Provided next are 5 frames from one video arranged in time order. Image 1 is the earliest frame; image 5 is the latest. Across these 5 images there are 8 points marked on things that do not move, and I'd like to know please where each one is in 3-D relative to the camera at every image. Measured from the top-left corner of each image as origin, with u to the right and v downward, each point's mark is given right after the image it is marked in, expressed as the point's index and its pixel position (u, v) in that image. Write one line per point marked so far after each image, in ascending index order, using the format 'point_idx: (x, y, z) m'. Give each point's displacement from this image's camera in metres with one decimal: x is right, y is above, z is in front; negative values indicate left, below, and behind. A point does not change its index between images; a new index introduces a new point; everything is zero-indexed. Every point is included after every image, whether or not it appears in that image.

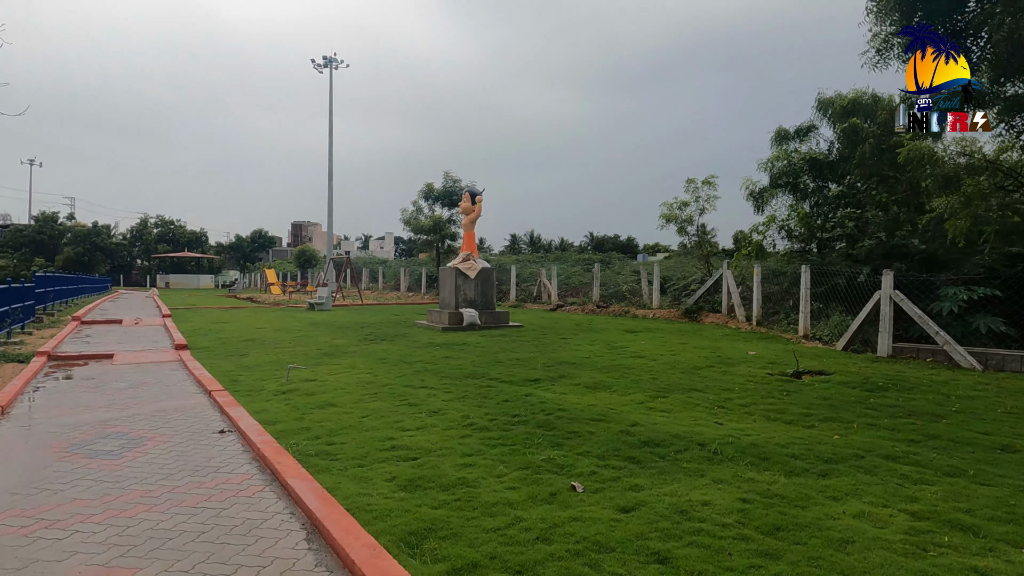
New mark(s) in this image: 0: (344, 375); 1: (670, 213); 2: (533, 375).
0: (-1.8, -1.0, +7.2) m
1: (+3.6, +1.7, +14.9) m
2: (+0.2, -0.9, +6.9) m
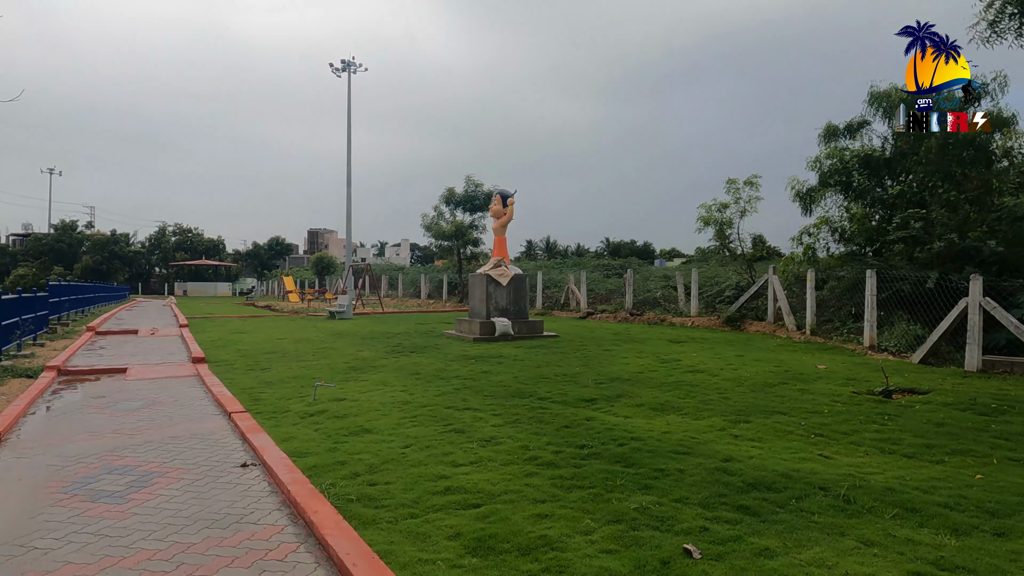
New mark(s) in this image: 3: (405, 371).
0: (-1.3, -1.1, +6.5) m
1: (+4.2, +1.6, +14.1) m
2: (+0.7, -1.0, +6.2) m
3: (-1.3, -1.0, +7.9) m
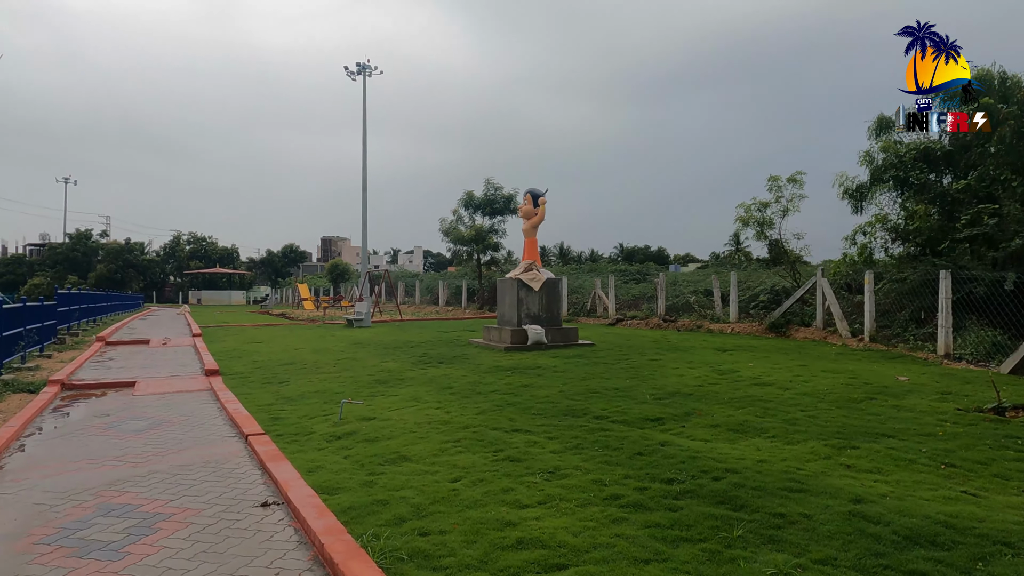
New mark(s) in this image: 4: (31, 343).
0: (-0.9, -1.1, +5.8) m
1: (+4.7, +1.5, +13.3) m
2: (+1.1, -1.0, +5.4) m
3: (-0.8, -1.1, +7.2) m
4: (-7.7, -0.9, +10.5) m
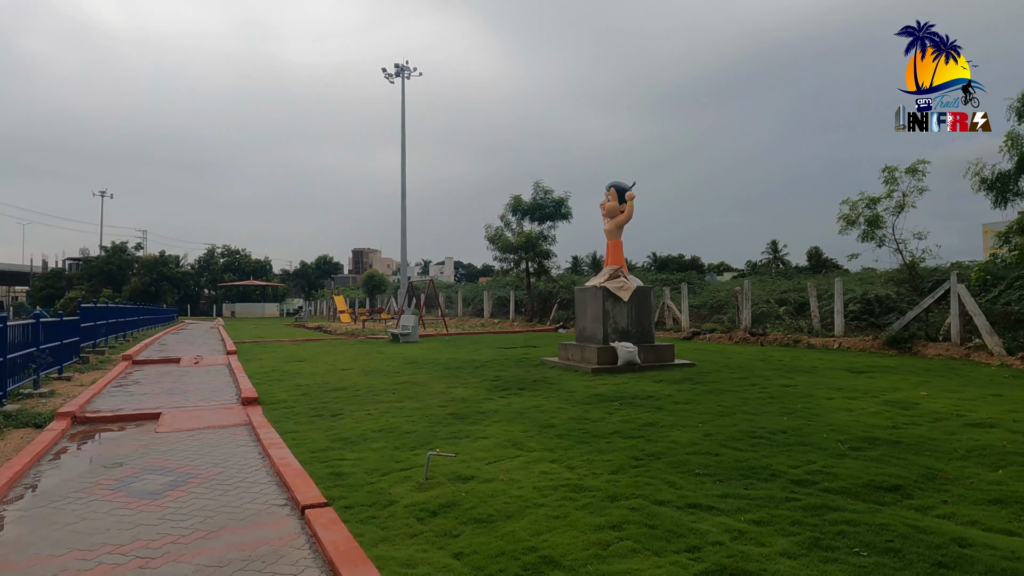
0: (0.0, -1.2, +4.2) m
1: (+6.0, +1.3, +11.6) m
2: (+2.1, -1.1, +3.8) m
3: (+0.2, -1.2, +5.7) m
4: (-6.5, -1.1, +9.2) m
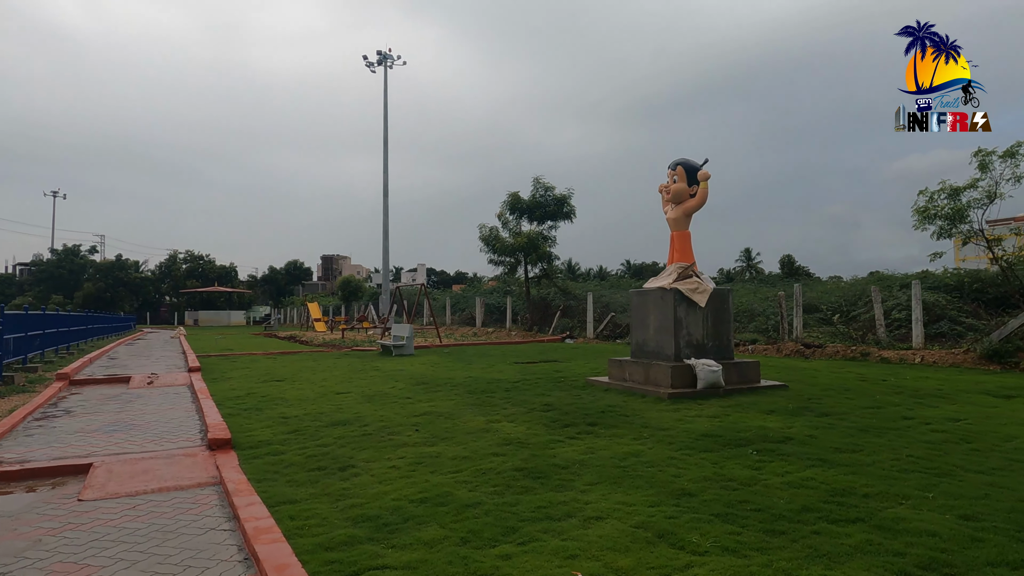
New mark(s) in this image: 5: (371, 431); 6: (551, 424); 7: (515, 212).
0: (+0.8, -1.1, +2.3) m
1: (+6.4, +1.3, +10.0) m
2: (+2.8, -1.0, +2.0) m
3: (+0.8, -1.1, +3.8) m
4: (-6.0, -1.1, +7.0) m
5: (-1.2, -1.2, +5.7) m
6: (+0.3, -1.2, +5.7) m
7: (+0.1, +2.2, +19.4) m
